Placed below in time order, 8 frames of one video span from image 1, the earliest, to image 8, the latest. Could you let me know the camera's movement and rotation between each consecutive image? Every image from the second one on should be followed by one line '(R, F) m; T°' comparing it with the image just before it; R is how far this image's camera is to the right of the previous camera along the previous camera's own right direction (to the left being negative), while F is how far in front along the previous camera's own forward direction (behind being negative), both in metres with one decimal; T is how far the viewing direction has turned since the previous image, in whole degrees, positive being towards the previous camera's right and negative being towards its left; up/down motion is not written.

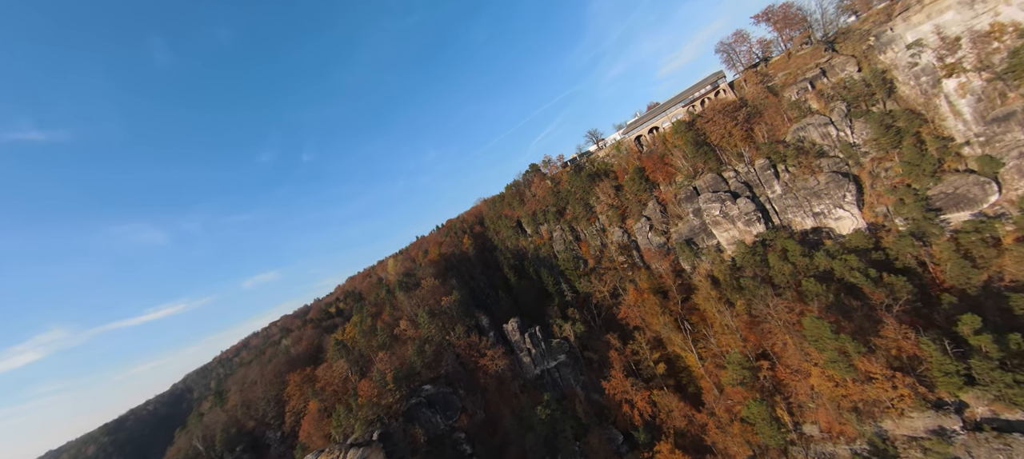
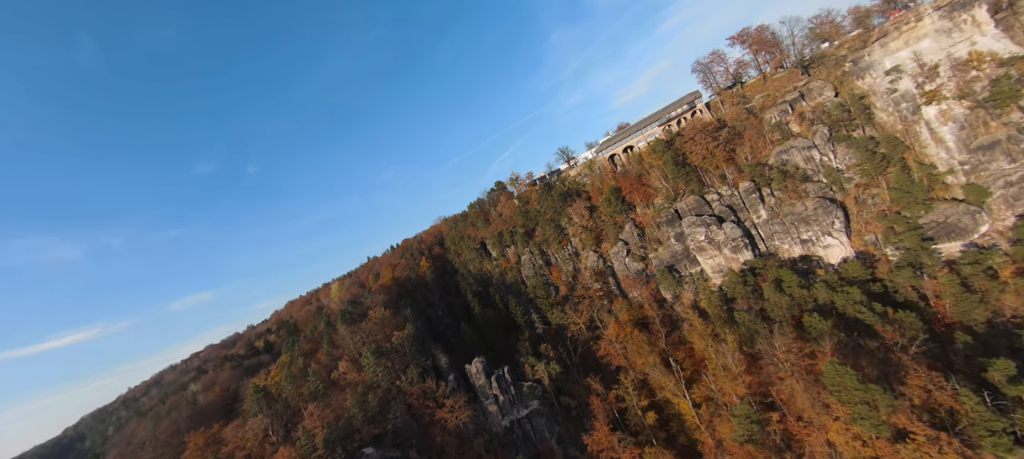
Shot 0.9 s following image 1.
(-0.7, +7.3) m; +6°
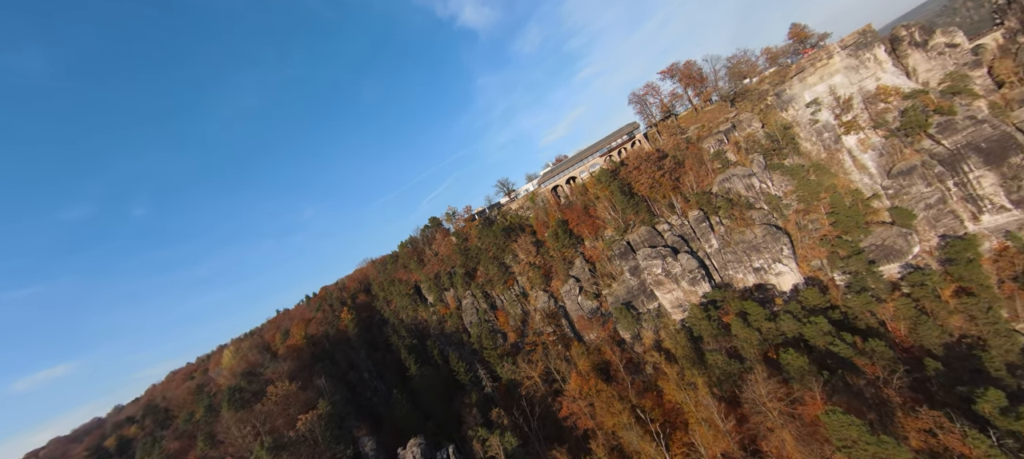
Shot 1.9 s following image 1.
(-0.6, +6.9) m; +10°
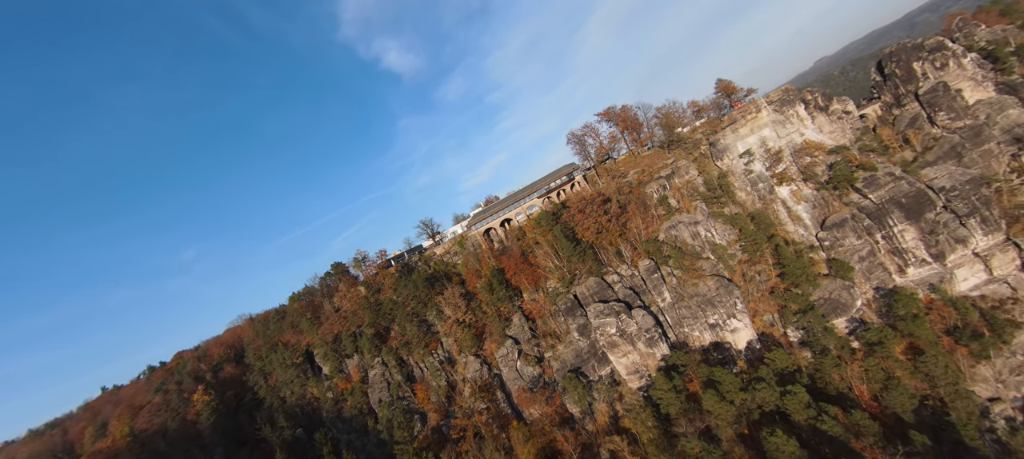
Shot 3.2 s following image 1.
(-0.7, +9.0) m; +12°
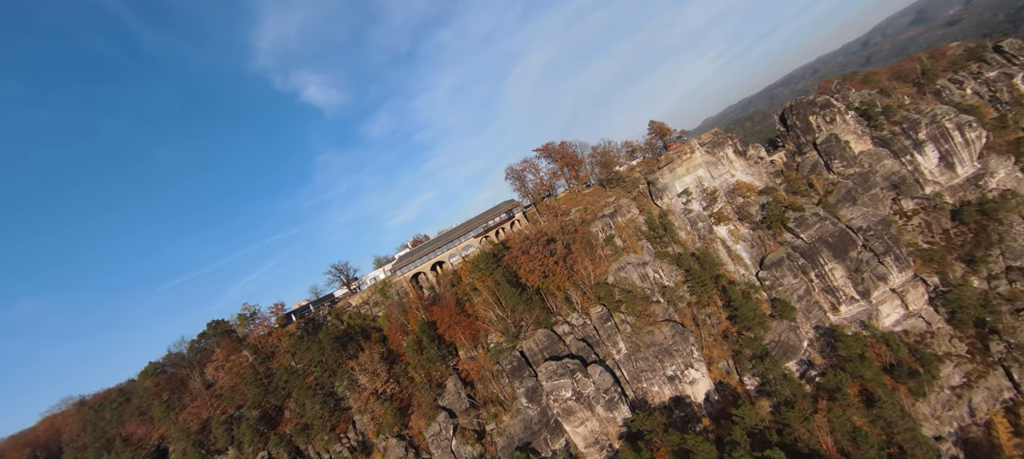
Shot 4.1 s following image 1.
(-0.7, +6.4) m; +11°
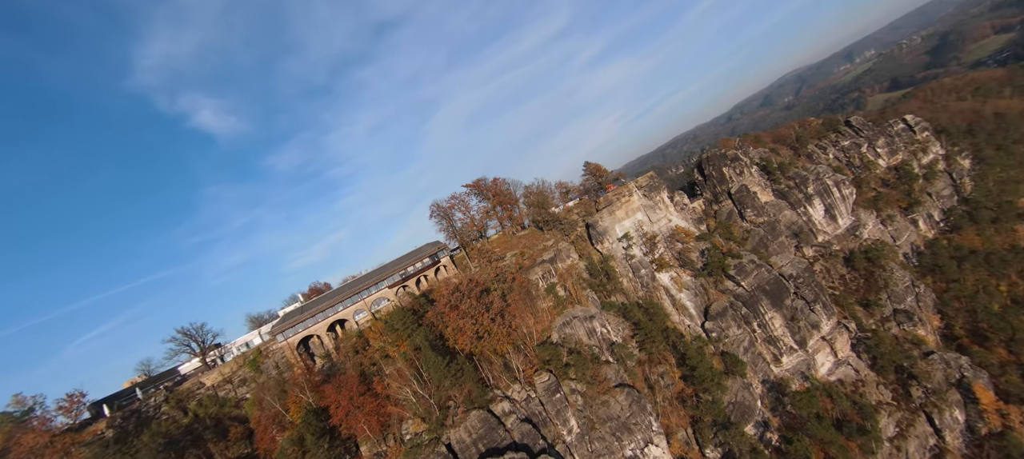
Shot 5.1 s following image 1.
(-0.7, +7.6) m; +12°
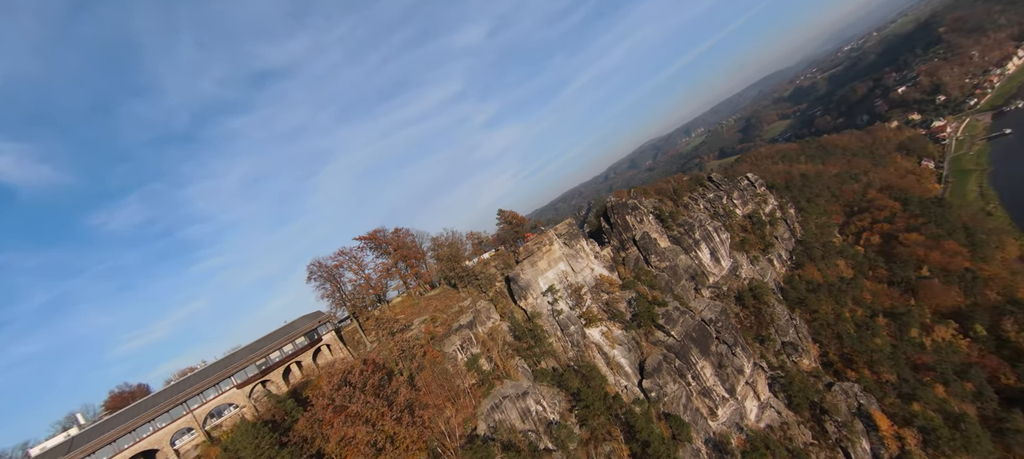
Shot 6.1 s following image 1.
(-0.8, +7.1) m; +15°
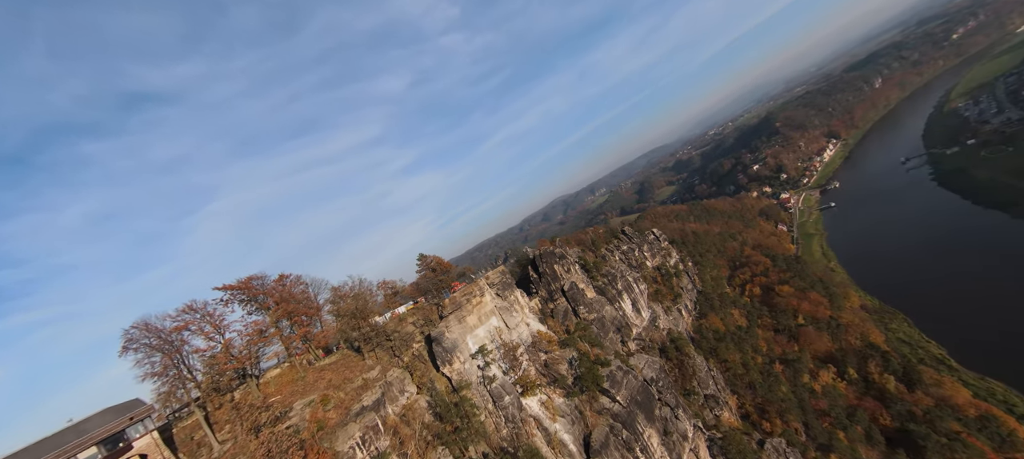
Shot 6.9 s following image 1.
(-0.9, +6.4) m; +12°
